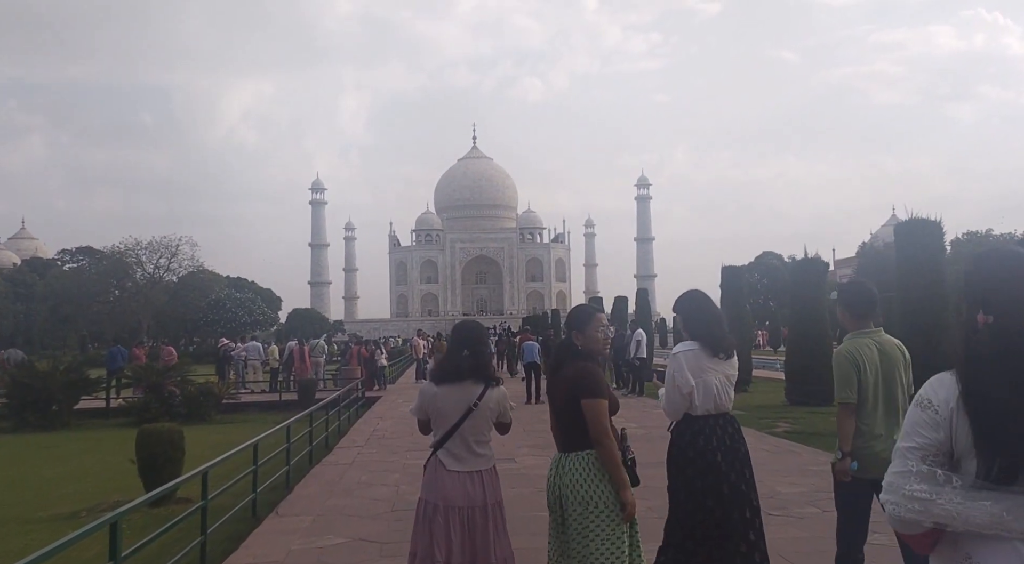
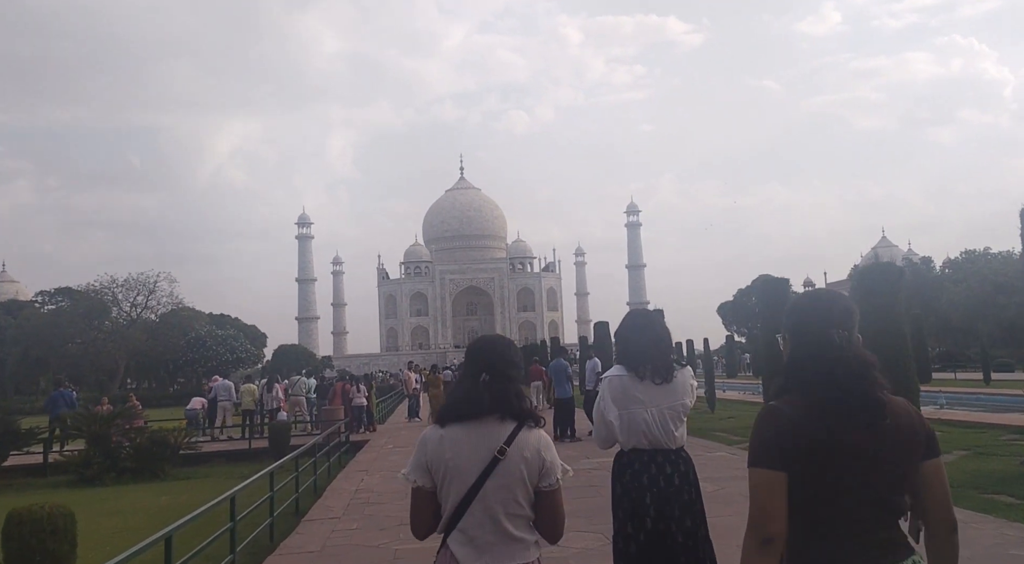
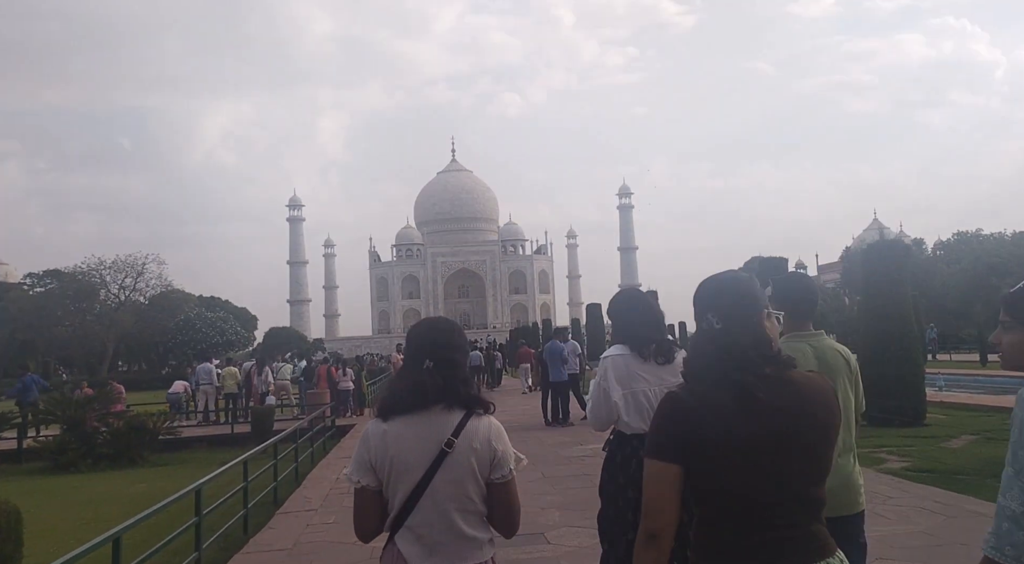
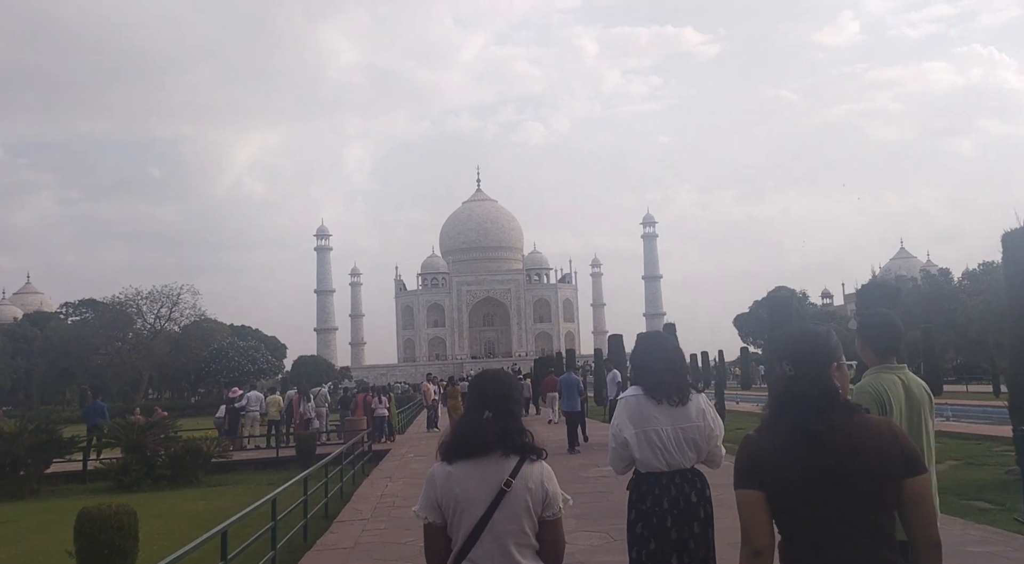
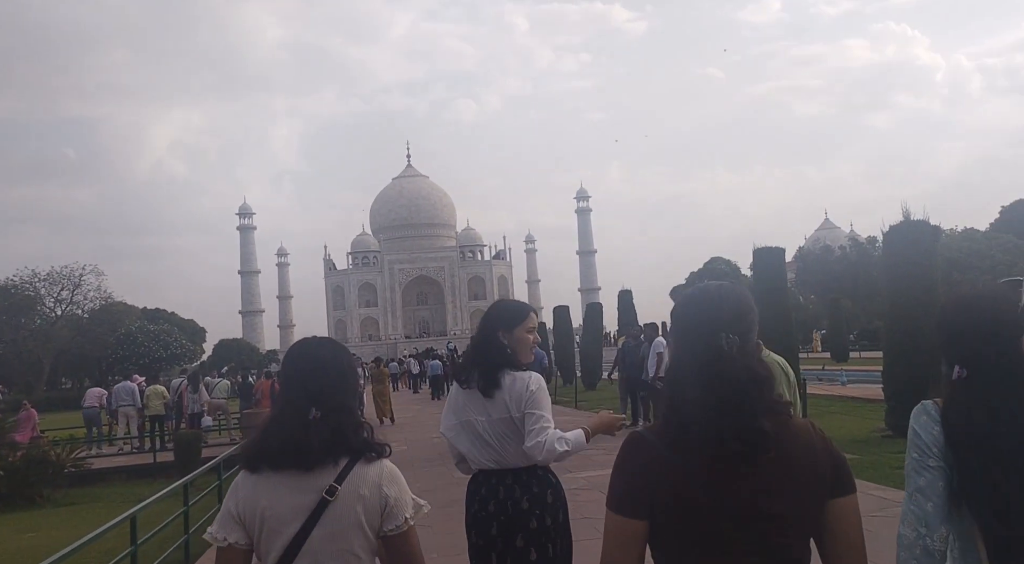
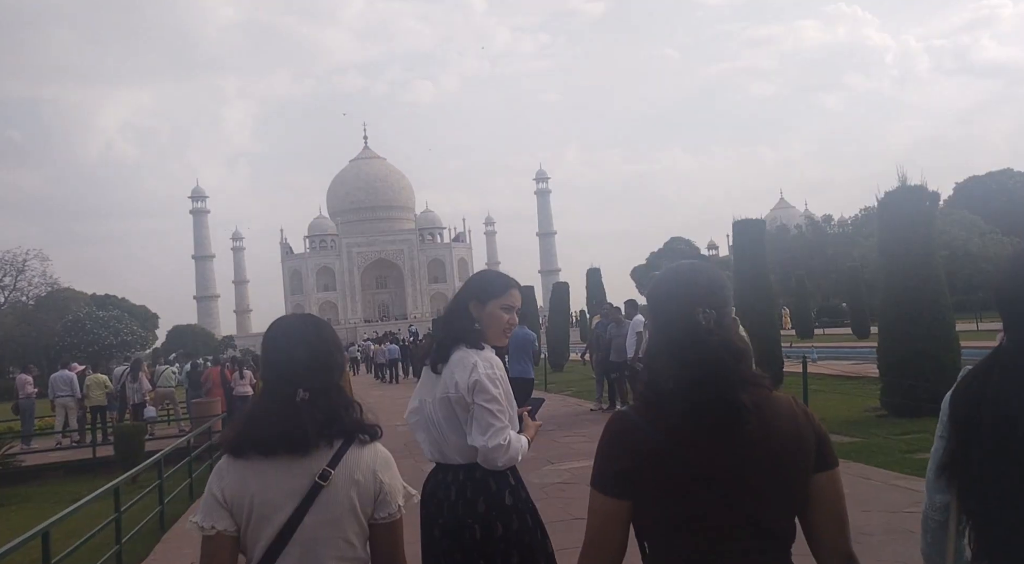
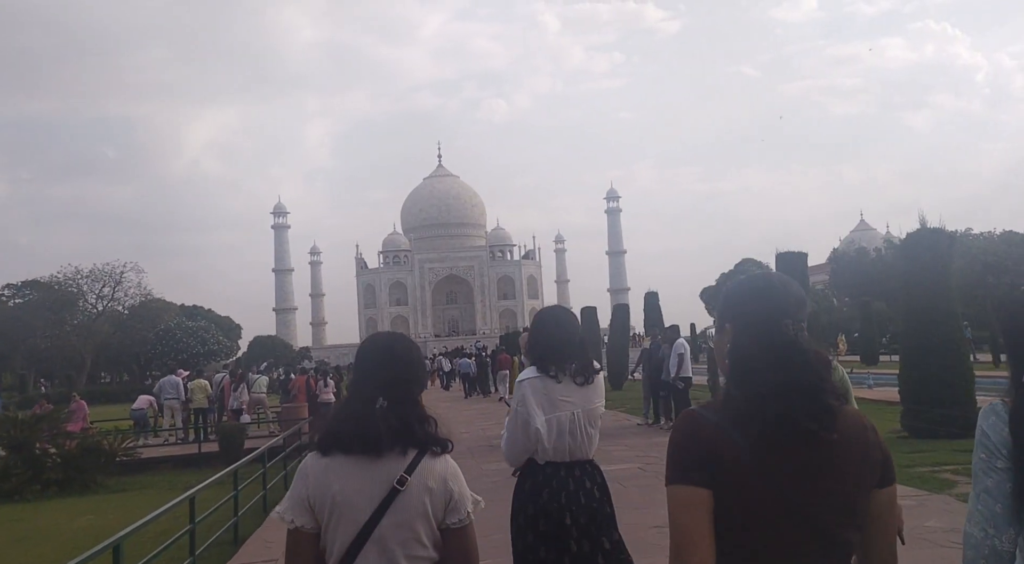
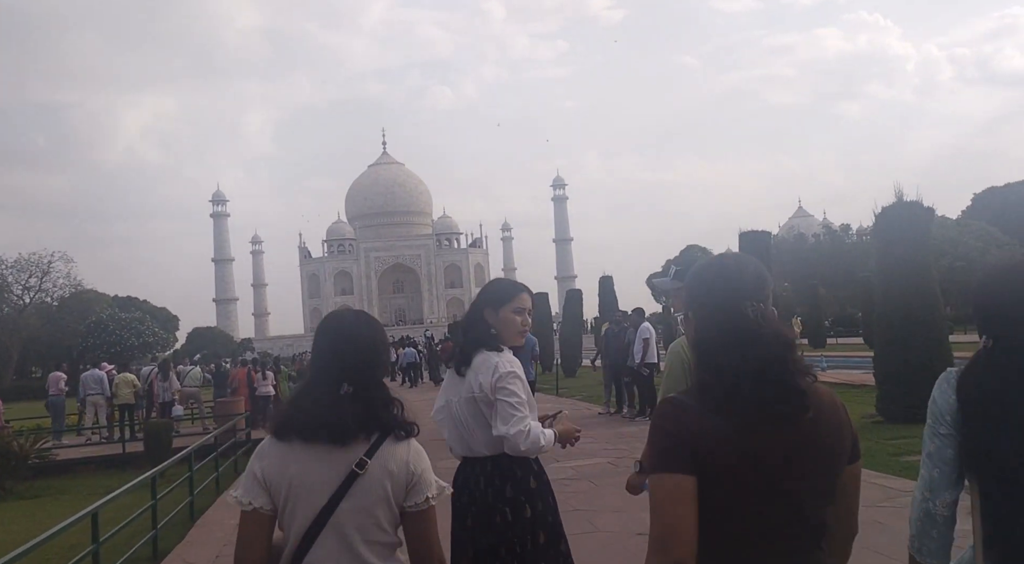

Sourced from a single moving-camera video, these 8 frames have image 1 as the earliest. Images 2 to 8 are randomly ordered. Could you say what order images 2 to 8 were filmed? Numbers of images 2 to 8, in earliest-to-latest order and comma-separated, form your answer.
4, 2, 3, 7, 5, 8, 6
